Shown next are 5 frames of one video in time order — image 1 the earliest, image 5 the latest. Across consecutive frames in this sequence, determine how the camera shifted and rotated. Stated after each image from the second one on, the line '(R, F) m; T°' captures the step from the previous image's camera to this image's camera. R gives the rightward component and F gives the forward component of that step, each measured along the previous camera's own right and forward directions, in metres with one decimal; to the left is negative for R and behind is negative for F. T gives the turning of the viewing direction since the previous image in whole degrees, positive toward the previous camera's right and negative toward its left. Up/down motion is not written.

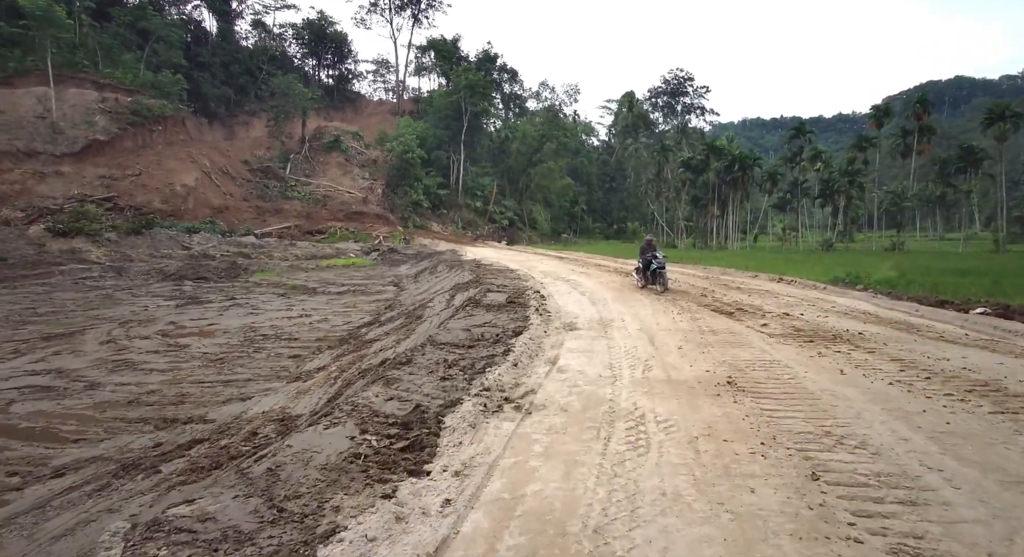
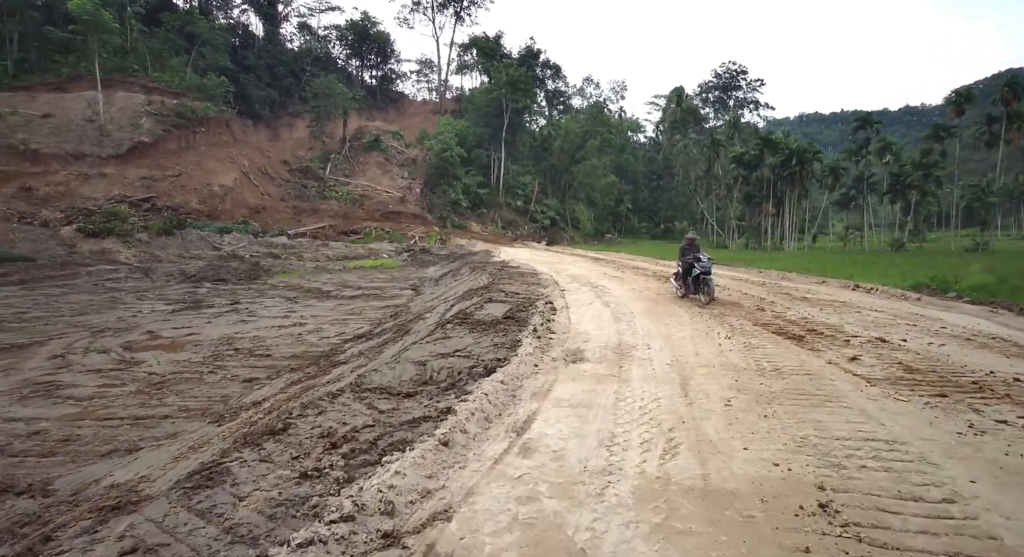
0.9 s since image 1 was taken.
(+0.4, +1.4) m; -5°
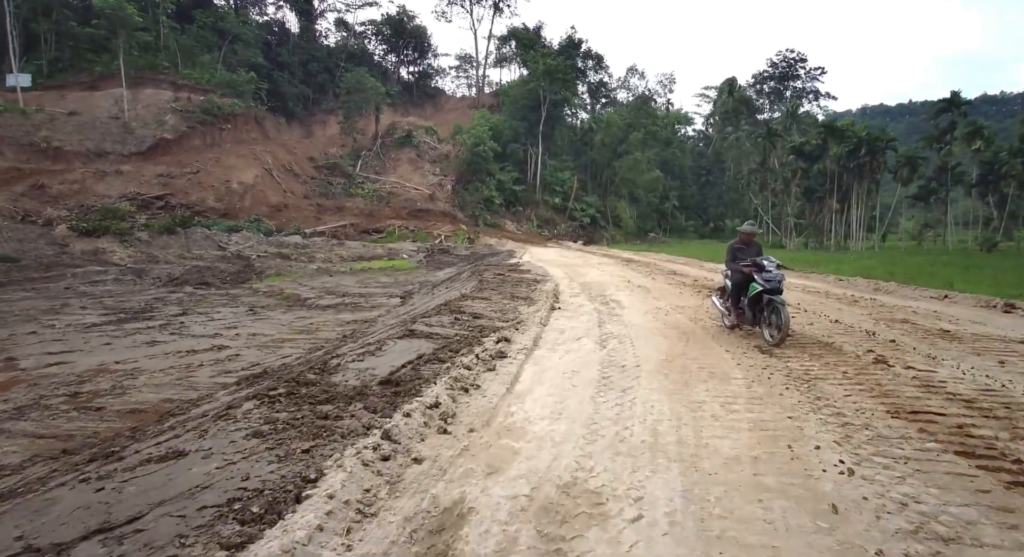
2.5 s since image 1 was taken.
(+0.8, +2.5) m; -5°
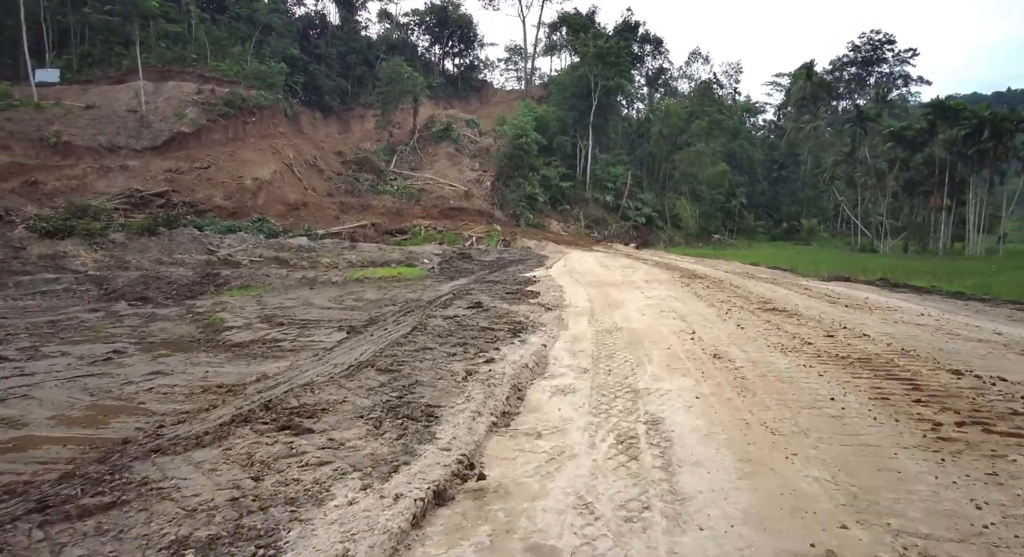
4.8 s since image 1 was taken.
(+0.8, +4.0) m; -6°
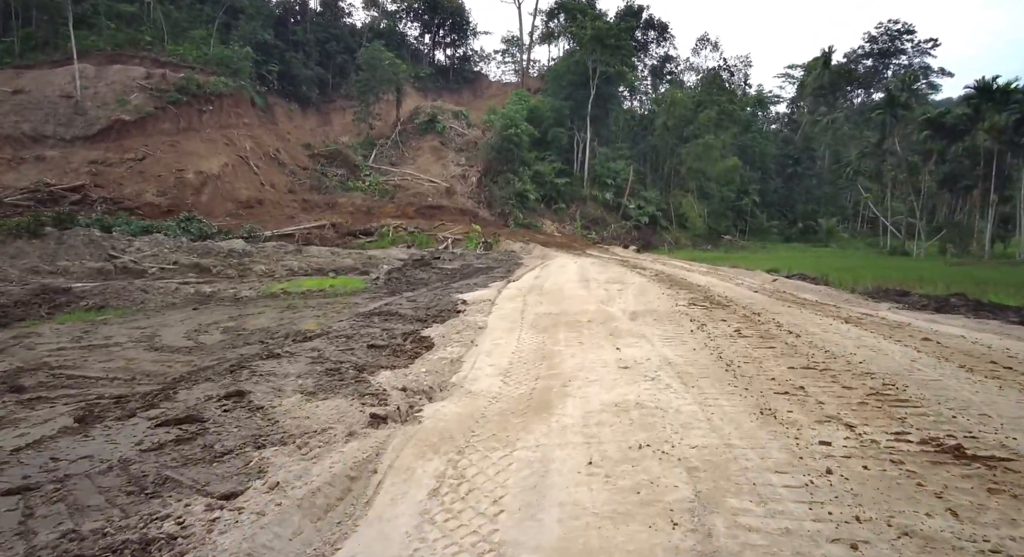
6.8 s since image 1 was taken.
(+1.1, +3.6) m; -1°
